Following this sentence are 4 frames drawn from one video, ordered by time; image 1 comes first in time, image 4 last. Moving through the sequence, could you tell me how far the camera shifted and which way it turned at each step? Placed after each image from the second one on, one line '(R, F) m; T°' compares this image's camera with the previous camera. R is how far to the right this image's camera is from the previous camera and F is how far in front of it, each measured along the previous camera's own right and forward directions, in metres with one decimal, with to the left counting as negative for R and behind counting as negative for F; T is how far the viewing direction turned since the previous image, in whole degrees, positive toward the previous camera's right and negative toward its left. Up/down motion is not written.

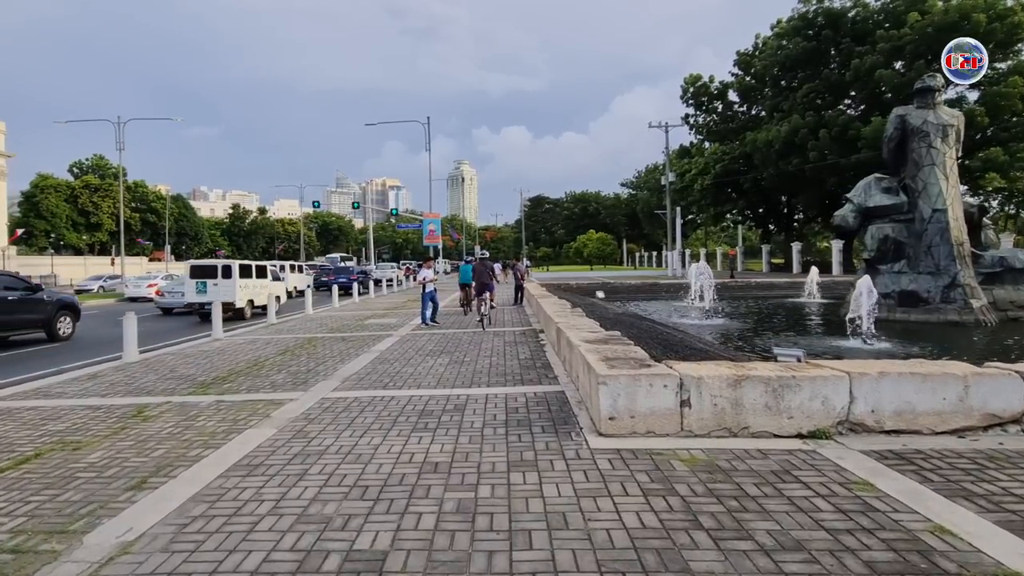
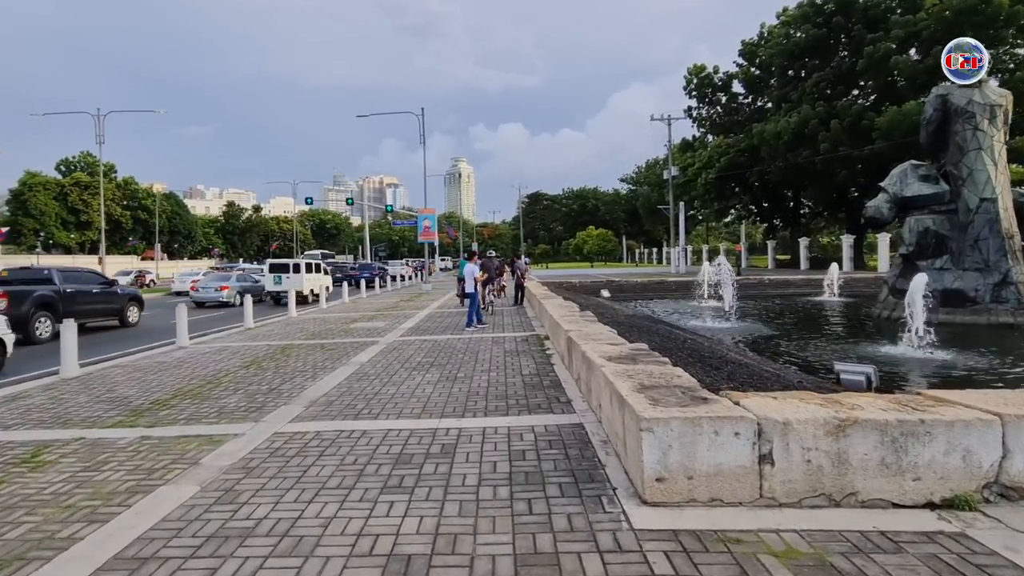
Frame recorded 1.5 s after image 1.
(0.0, +1.3) m; 0°
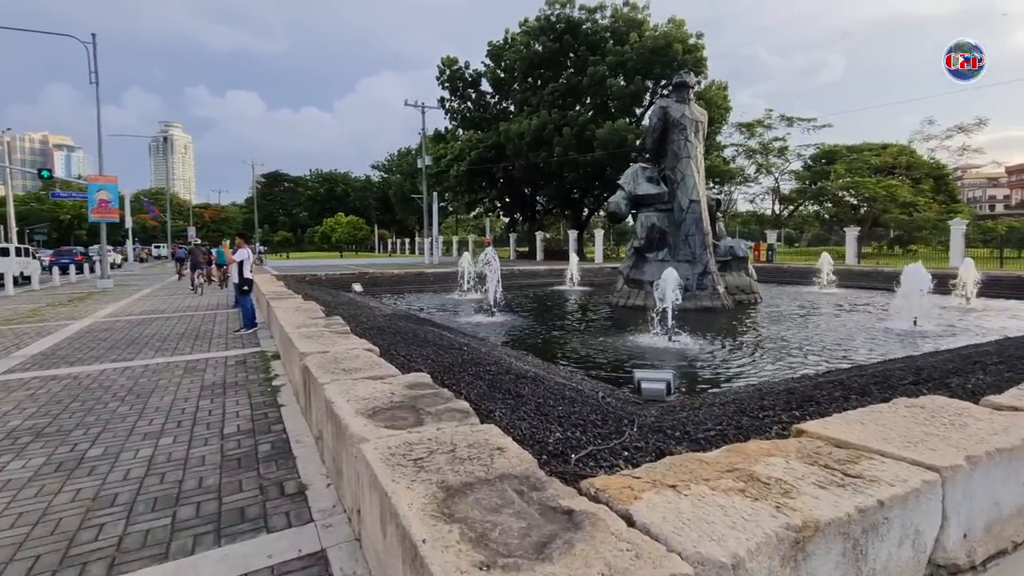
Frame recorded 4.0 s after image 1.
(+0.4, +2.1) m; +28°
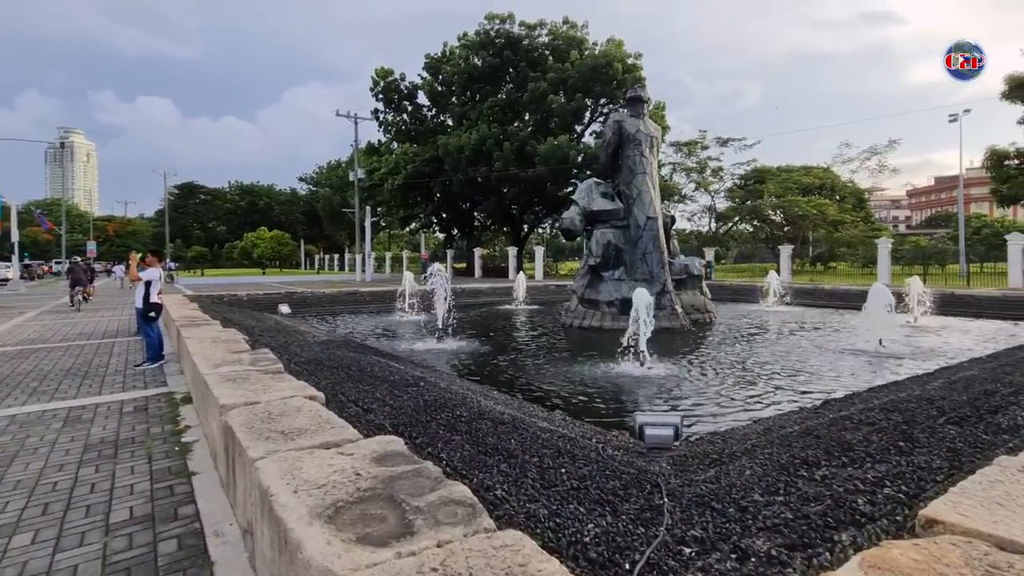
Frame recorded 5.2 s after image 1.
(-0.4, +0.9) m; +8°
